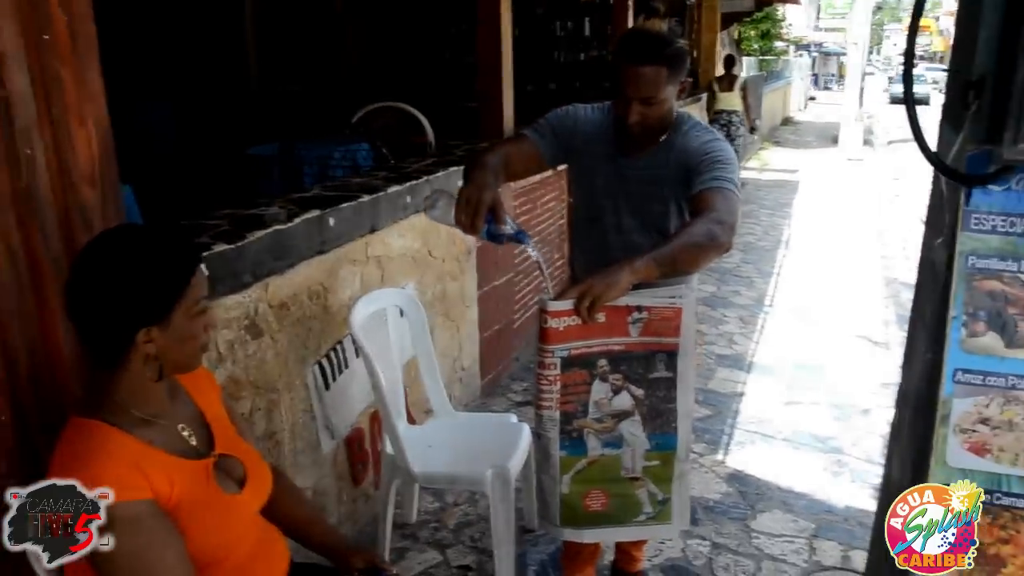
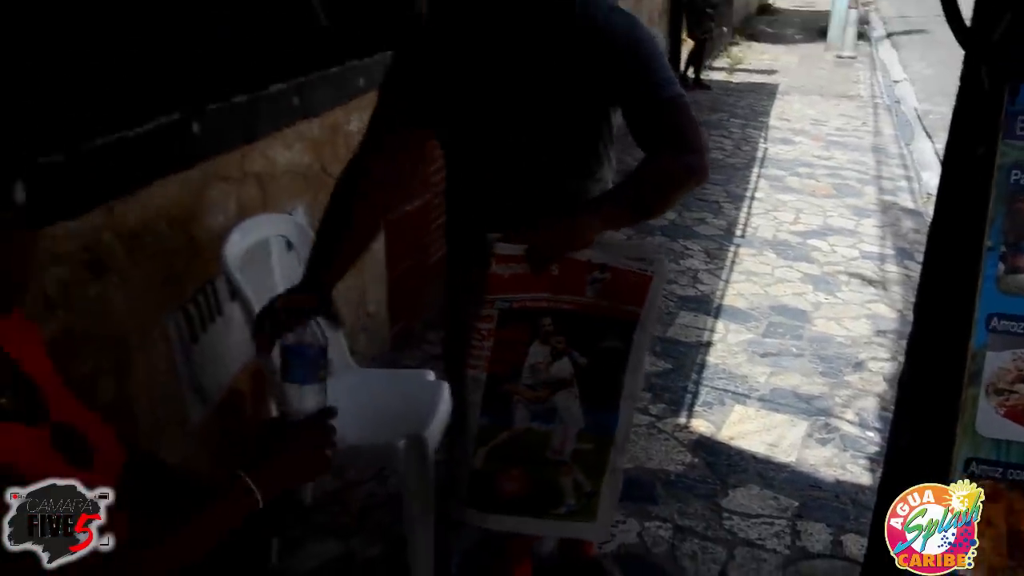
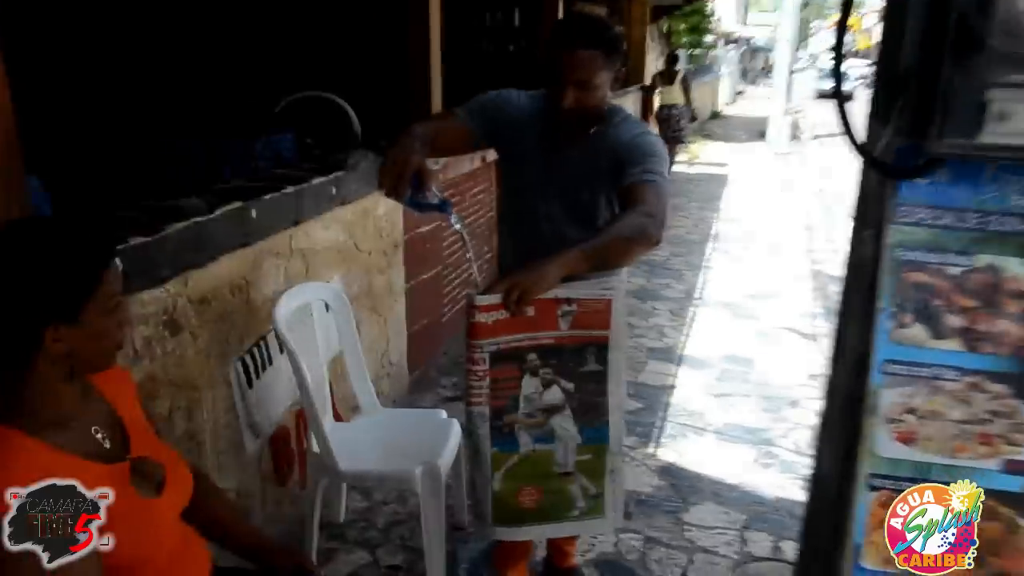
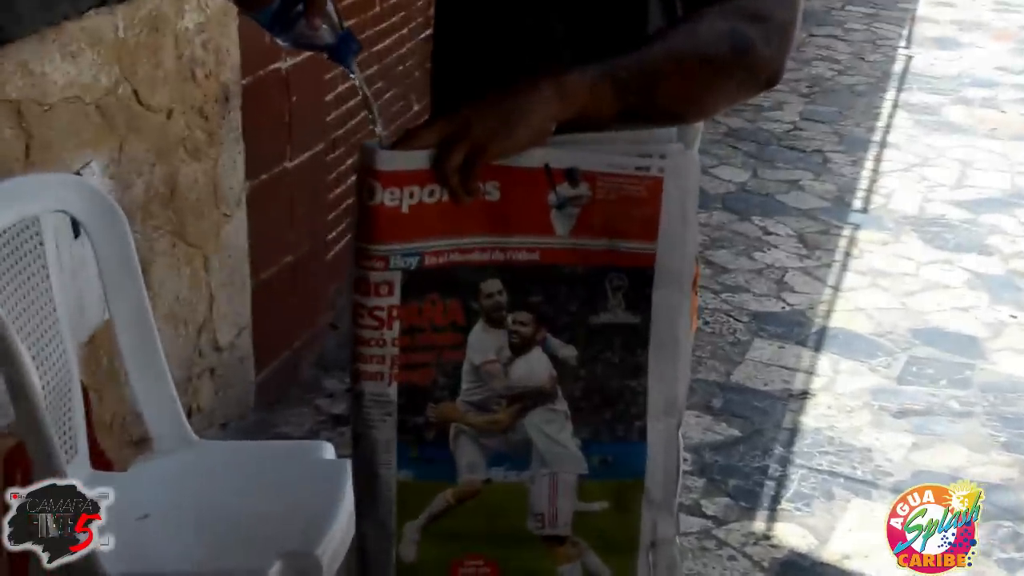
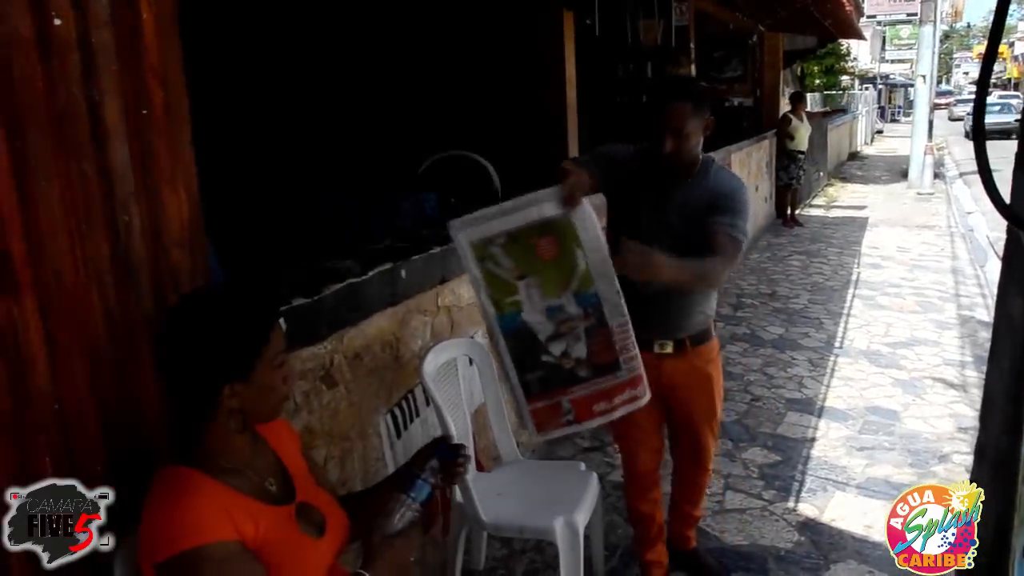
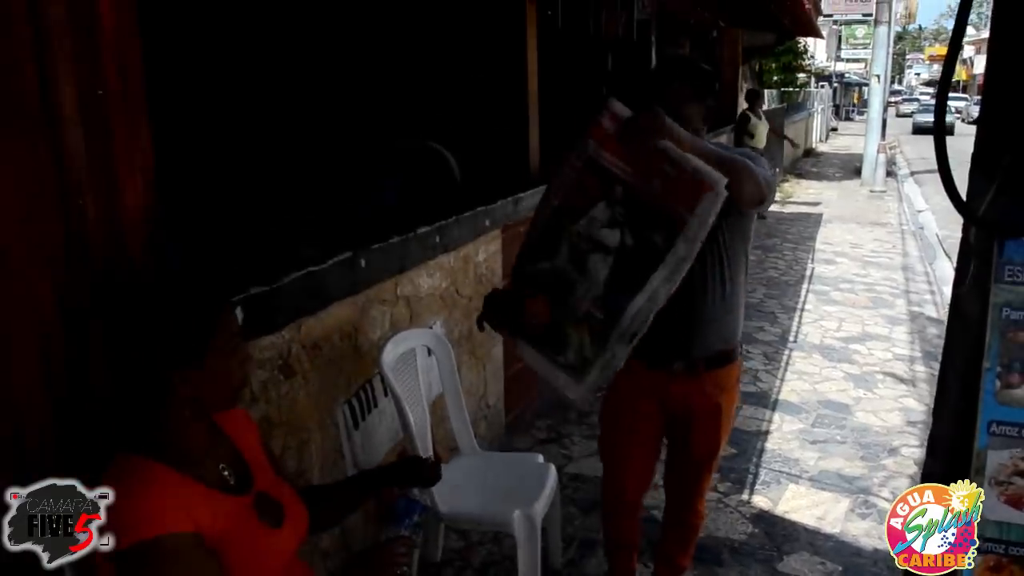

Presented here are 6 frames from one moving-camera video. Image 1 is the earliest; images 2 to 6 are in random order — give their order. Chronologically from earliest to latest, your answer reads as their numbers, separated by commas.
3, 4, 2, 6, 5
